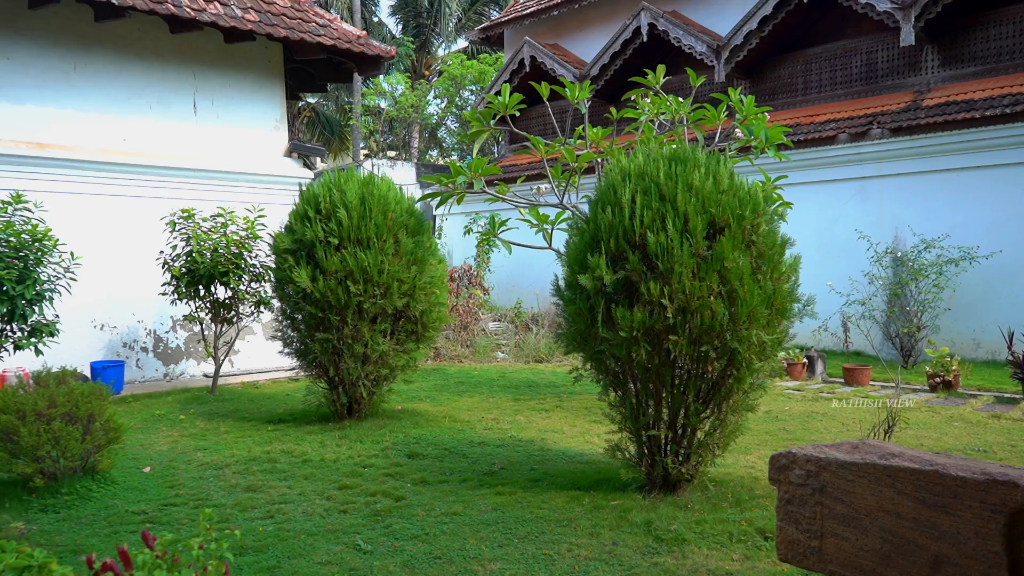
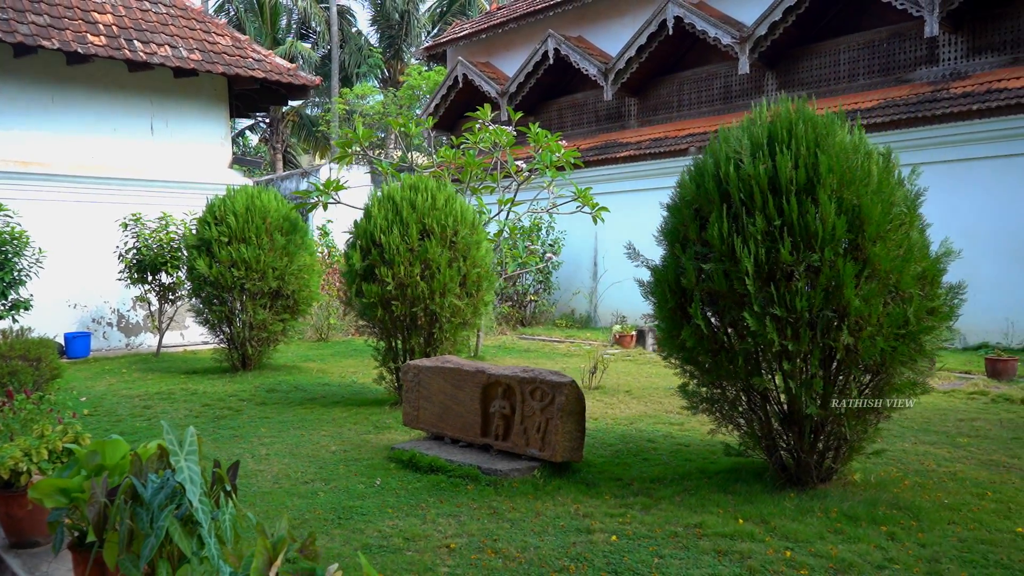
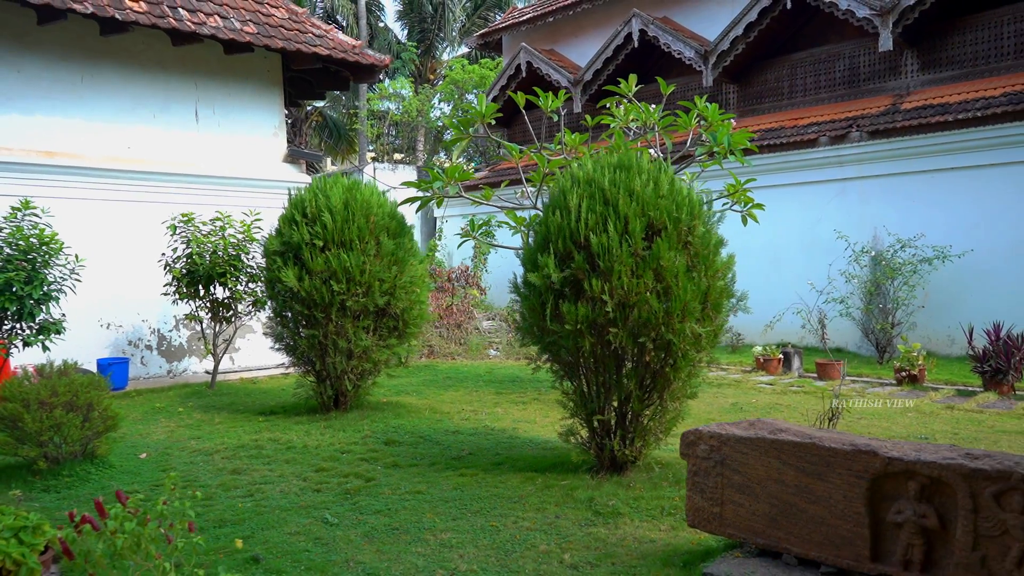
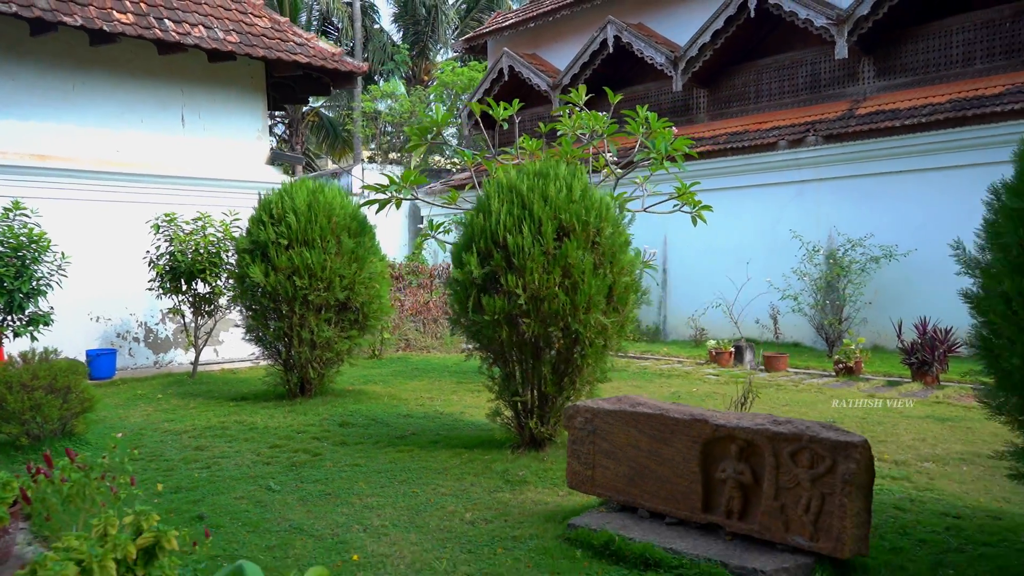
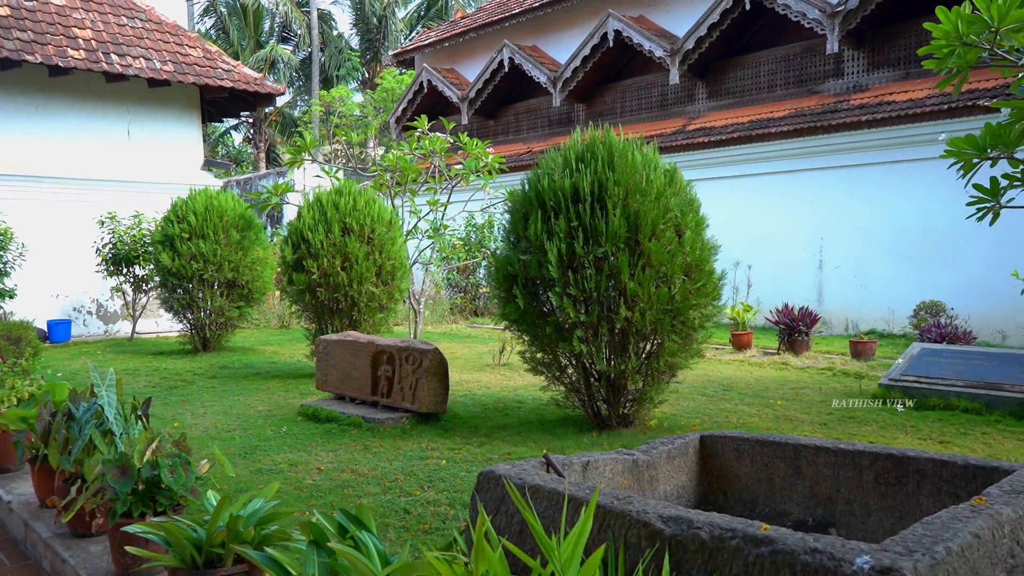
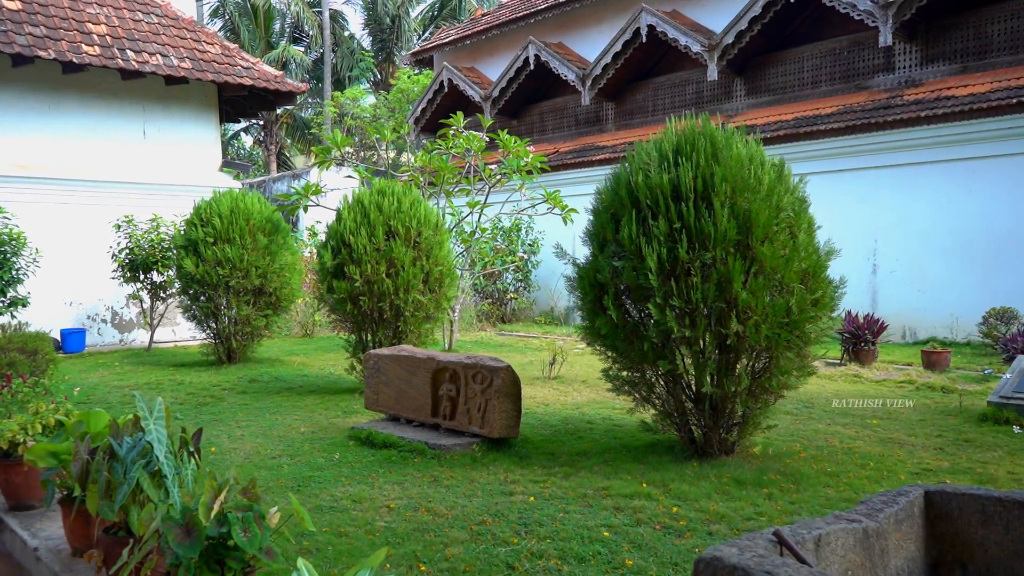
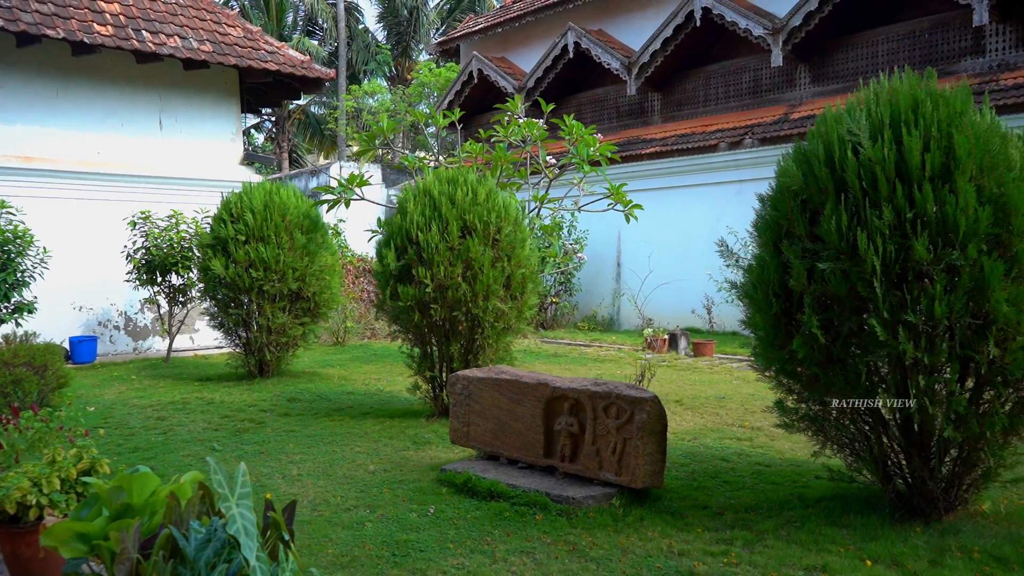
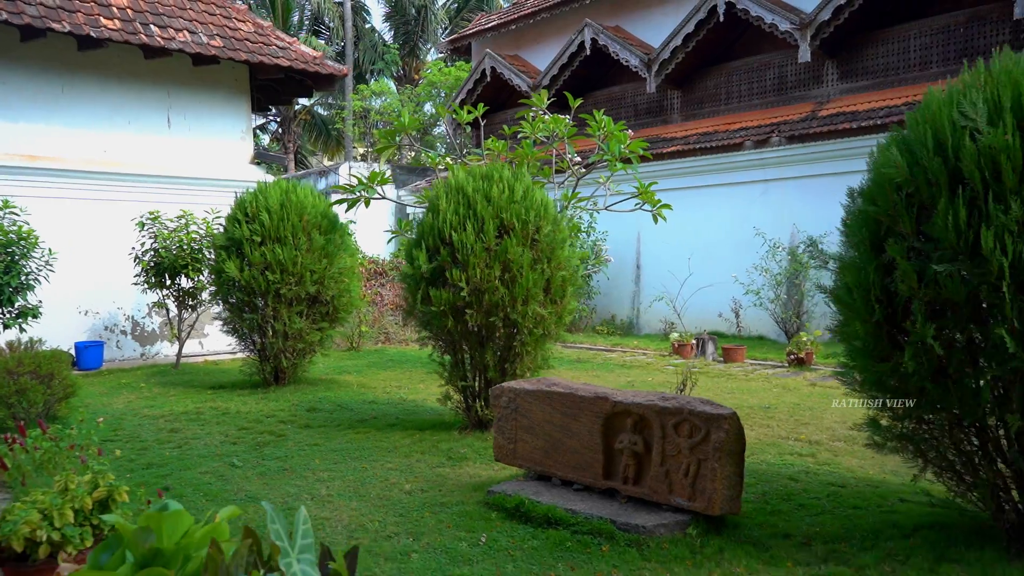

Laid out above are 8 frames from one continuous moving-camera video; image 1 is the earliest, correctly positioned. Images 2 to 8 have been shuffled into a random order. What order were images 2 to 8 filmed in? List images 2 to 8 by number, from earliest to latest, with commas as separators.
3, 4, 8, 7, 2, 6, 5
